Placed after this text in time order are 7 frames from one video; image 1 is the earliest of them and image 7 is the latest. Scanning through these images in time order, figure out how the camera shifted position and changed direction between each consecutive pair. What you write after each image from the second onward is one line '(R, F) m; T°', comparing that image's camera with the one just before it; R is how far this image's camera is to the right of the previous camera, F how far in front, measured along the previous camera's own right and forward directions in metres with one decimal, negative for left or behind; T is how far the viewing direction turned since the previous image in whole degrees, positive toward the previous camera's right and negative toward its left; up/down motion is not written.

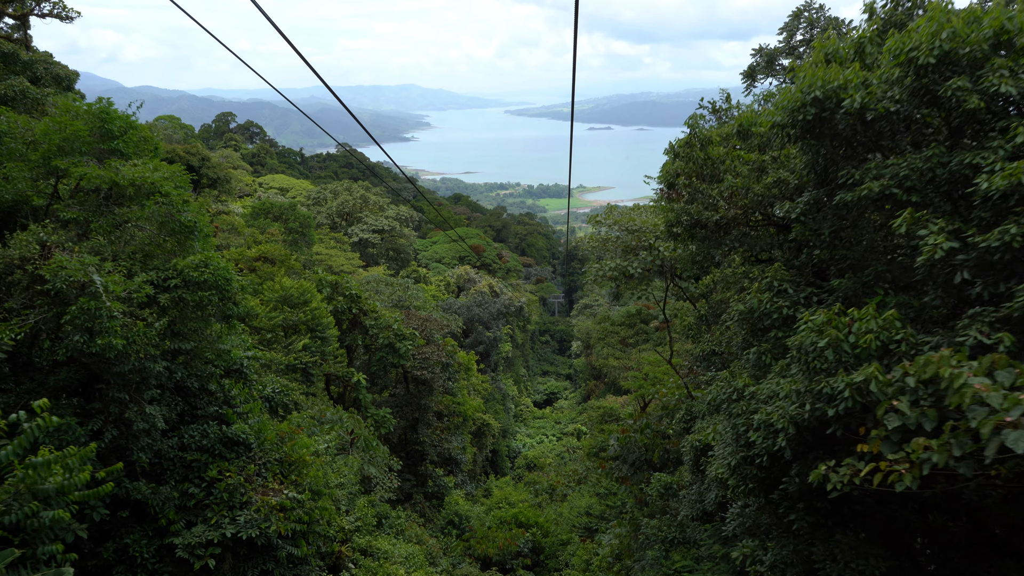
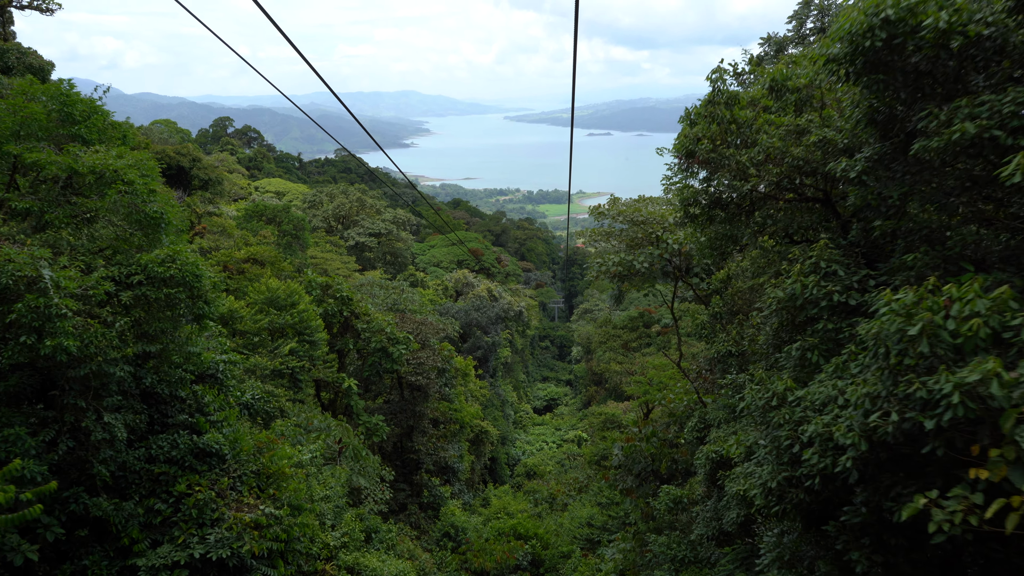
(0.0, +0.5) m; 0°
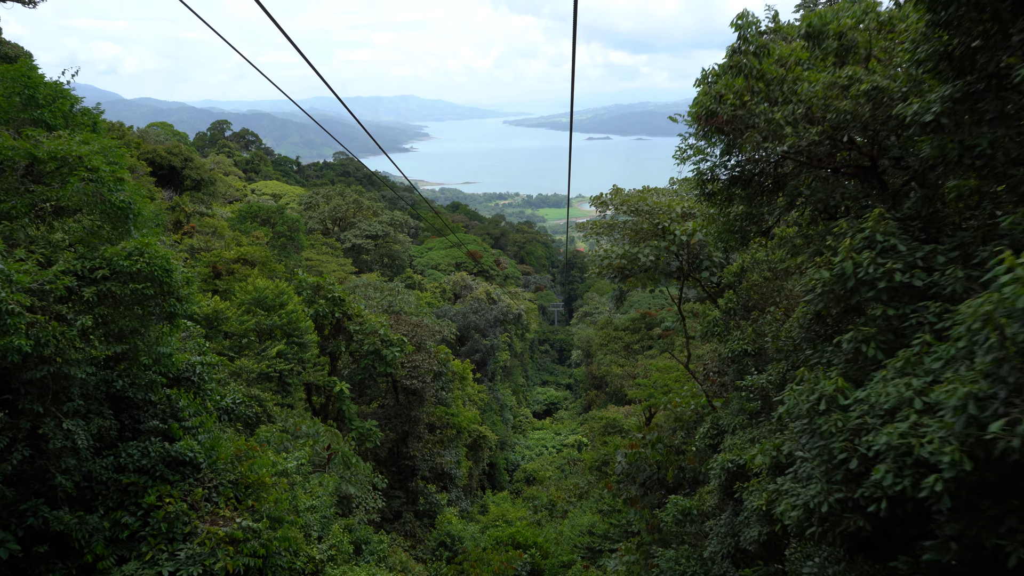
(0.0, +0.4) m; 0°
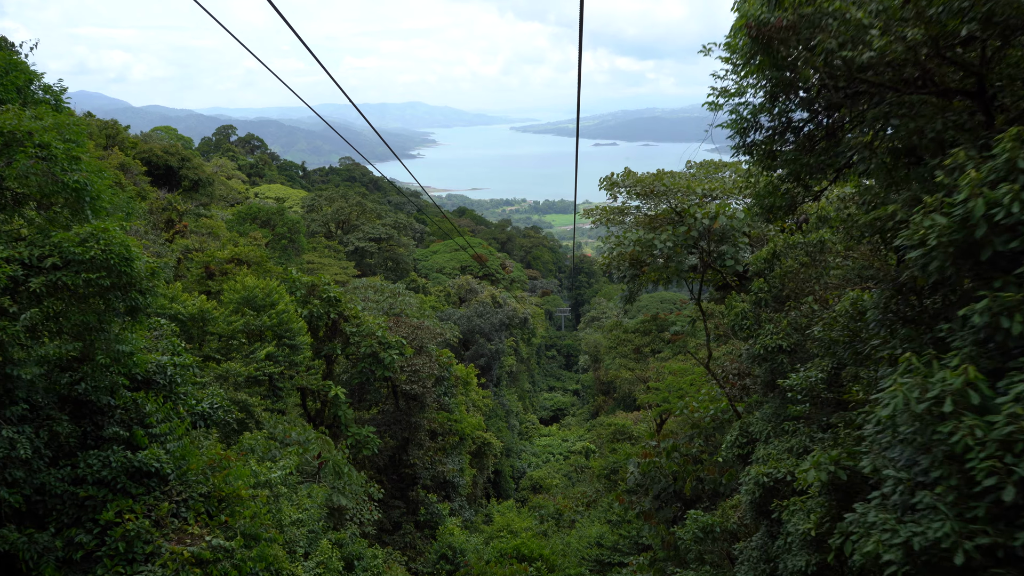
(+0.1, +0.5) m; -1°
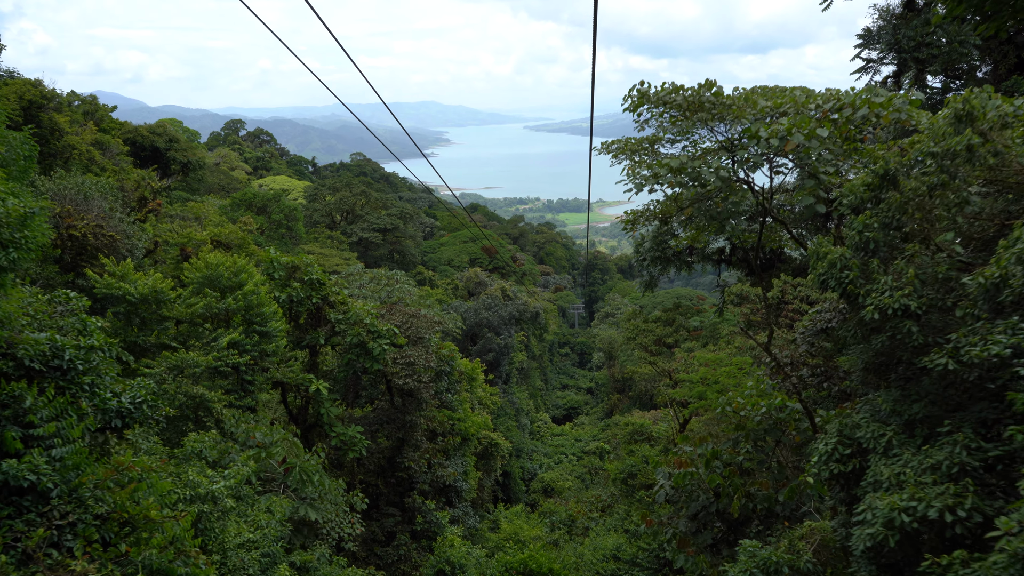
(+0.2, +1.3) m; -1°
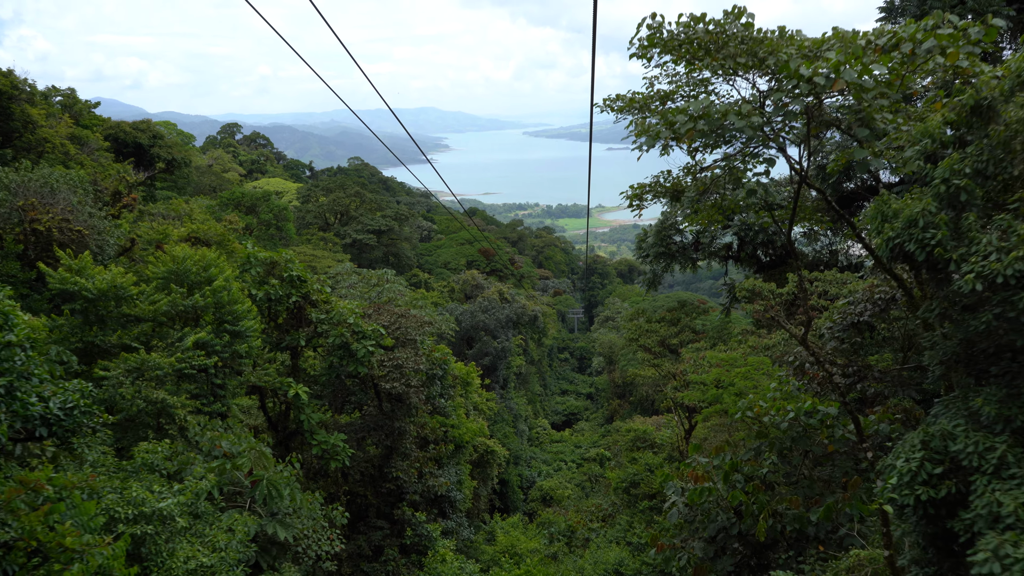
(+0.1, +0.6) m; 0°
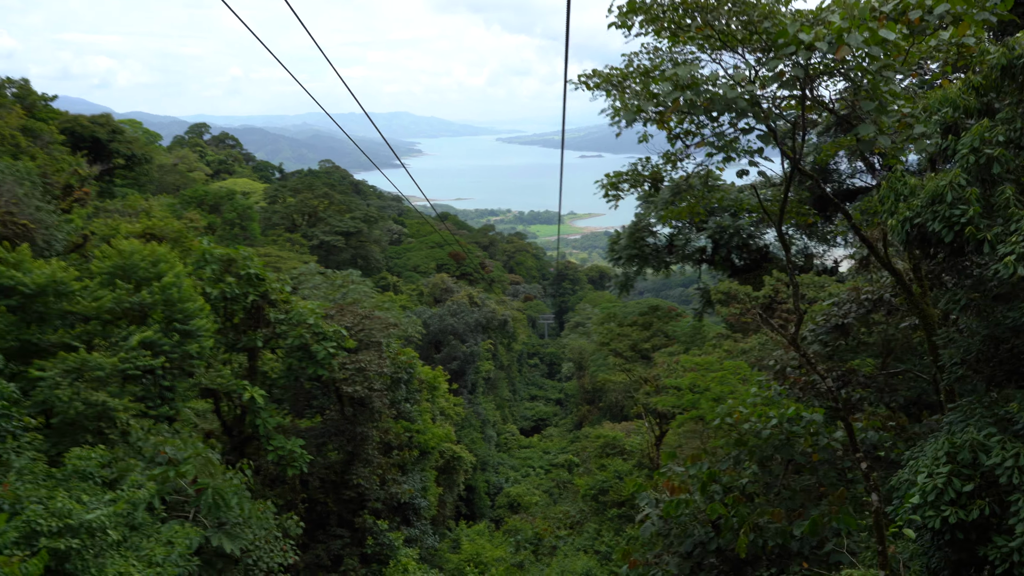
(0.0, +0.2) m; +3°
